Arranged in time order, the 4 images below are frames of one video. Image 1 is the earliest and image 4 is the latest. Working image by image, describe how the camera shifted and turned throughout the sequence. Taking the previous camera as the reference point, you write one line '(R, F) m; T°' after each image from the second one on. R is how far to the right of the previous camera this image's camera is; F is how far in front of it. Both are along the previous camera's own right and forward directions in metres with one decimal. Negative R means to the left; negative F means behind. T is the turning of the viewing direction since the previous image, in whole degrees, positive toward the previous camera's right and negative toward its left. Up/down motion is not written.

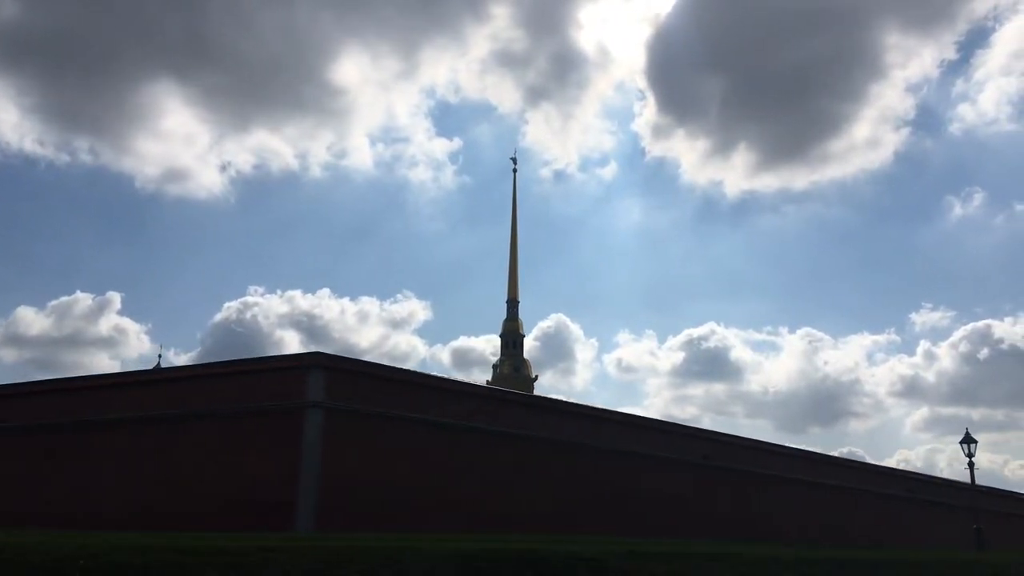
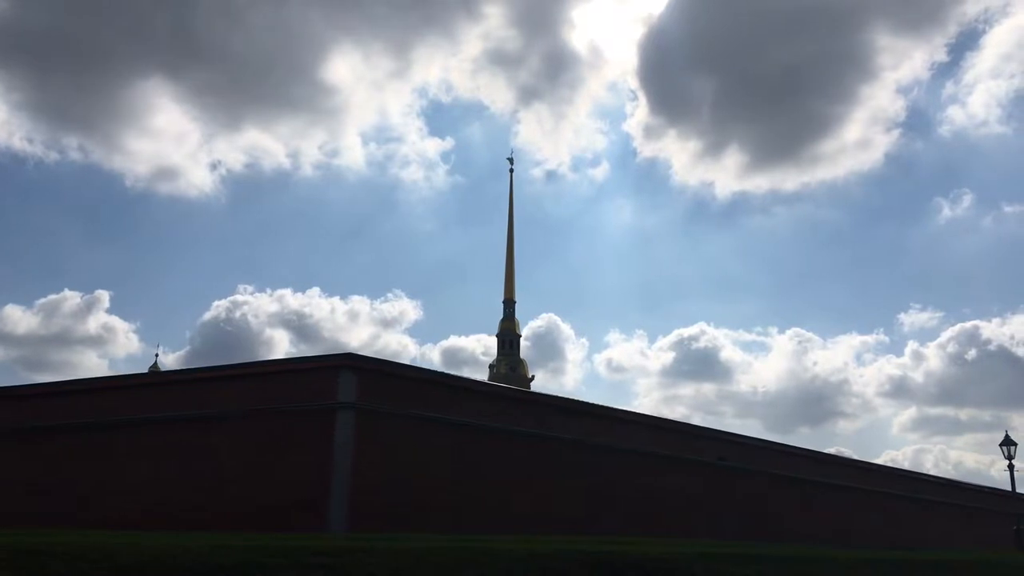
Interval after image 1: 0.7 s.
(-0.8, -0.2) m; +1°
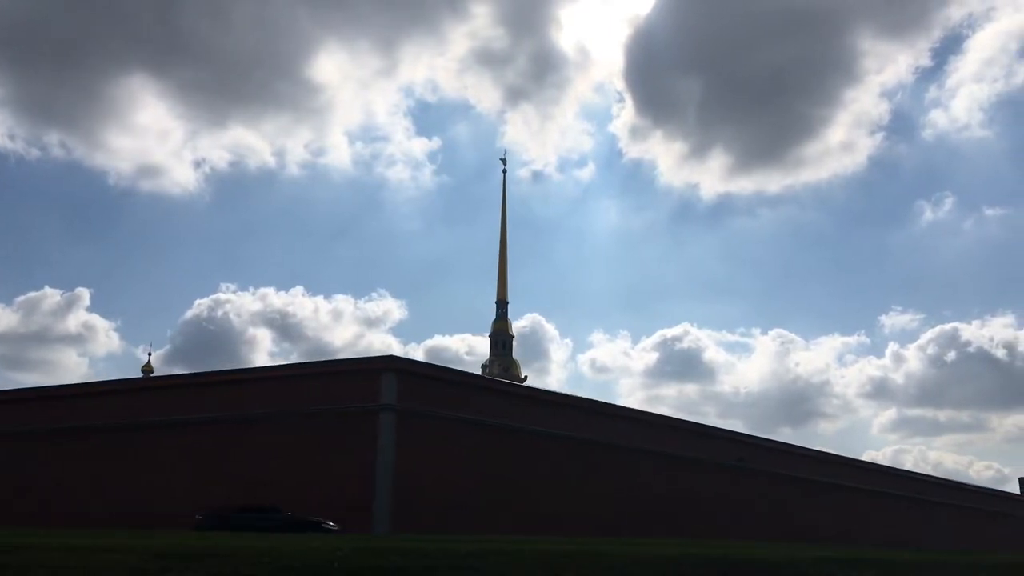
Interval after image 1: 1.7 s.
(-1.1, -0.2) m; +1°
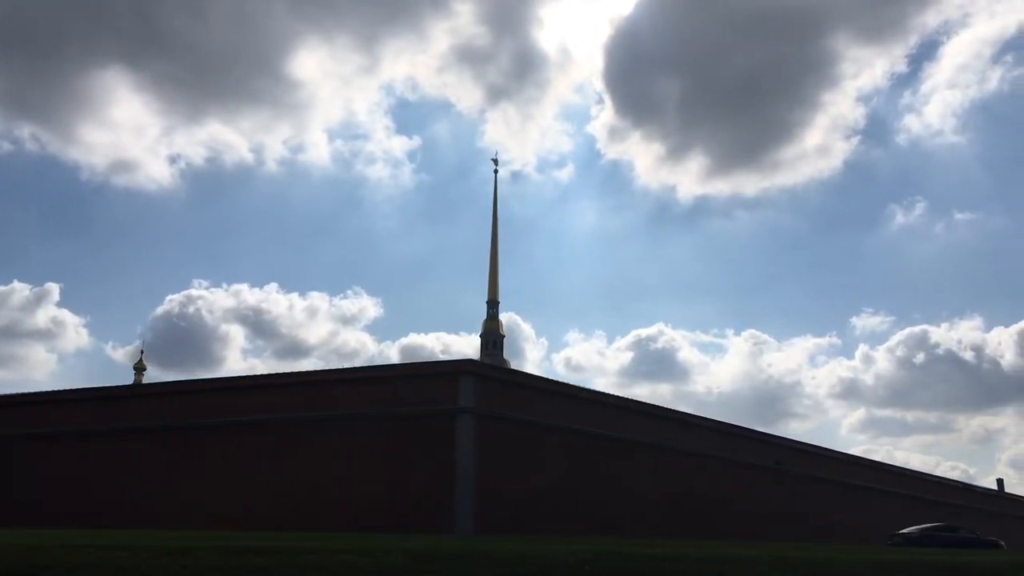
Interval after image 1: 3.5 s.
(-2.1, -0.6) m; +2°
